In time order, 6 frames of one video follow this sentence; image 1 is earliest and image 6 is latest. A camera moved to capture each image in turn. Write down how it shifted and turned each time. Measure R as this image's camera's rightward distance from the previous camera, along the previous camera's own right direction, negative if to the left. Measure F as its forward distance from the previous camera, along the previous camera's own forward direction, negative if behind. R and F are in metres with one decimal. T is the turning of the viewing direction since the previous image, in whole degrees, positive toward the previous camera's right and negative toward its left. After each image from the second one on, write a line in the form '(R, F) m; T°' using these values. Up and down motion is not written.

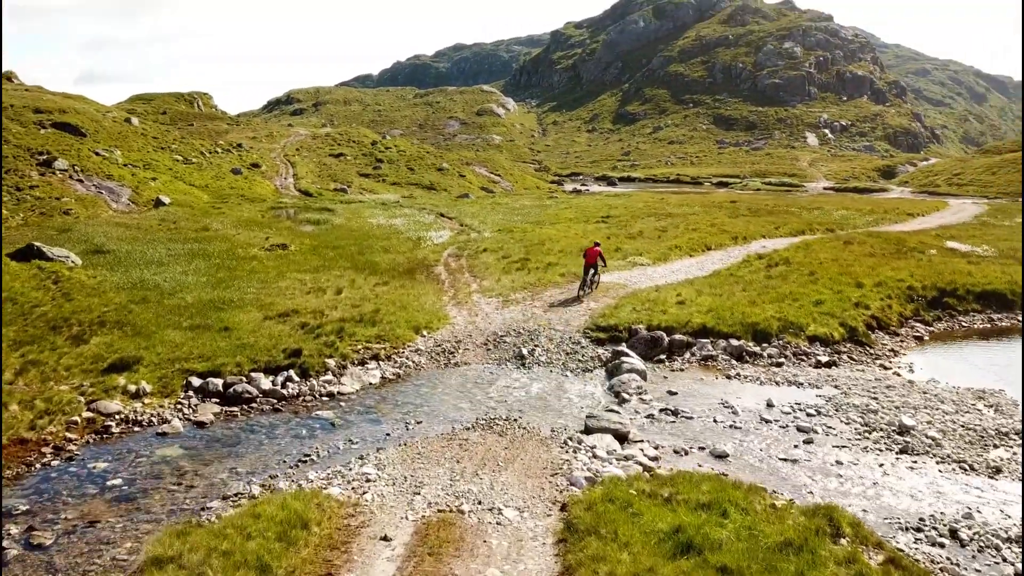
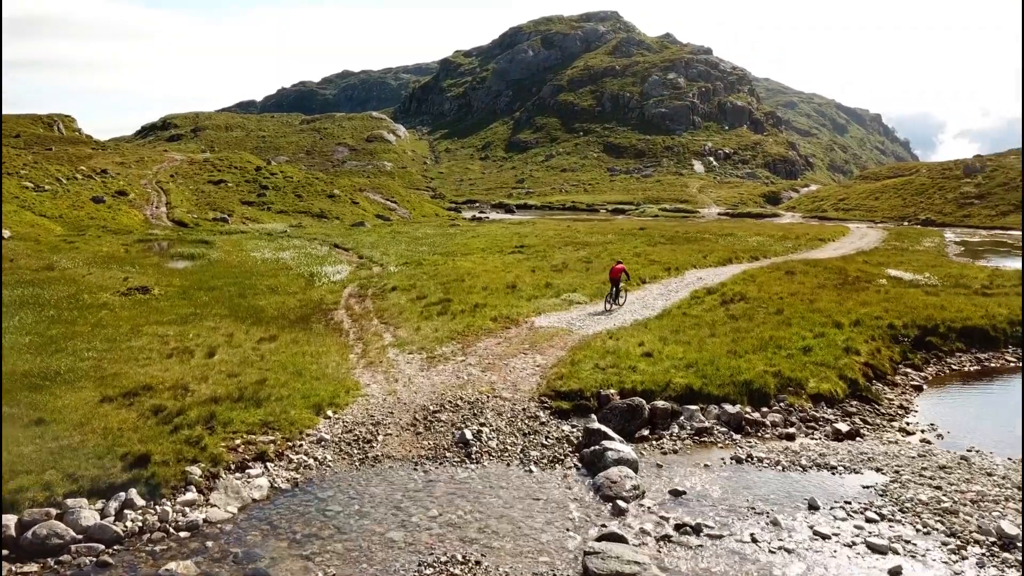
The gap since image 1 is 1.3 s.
(-1.0, +6.3) m; +8°
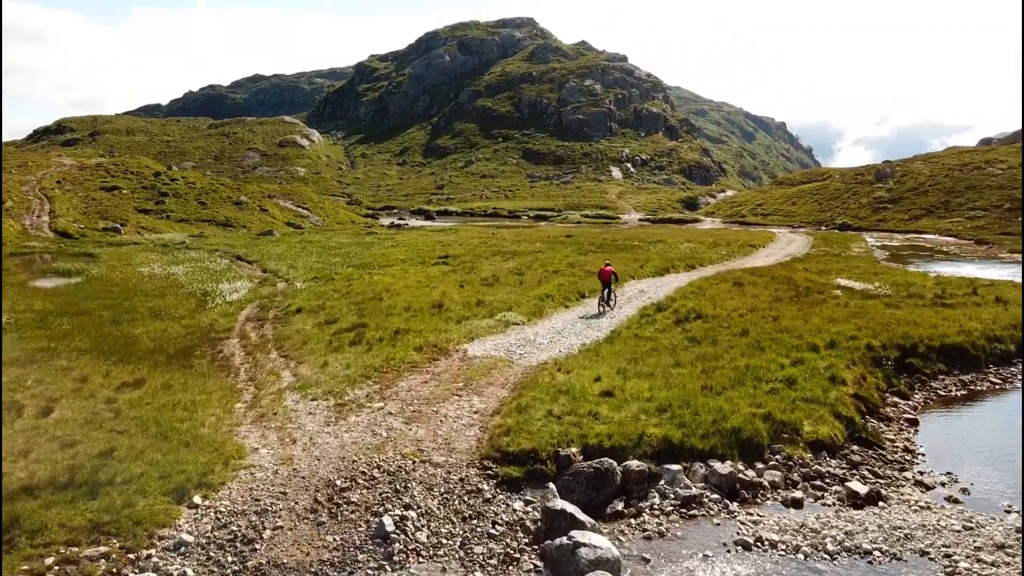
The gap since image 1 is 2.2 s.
(-0.2, +4.7) m; +6°
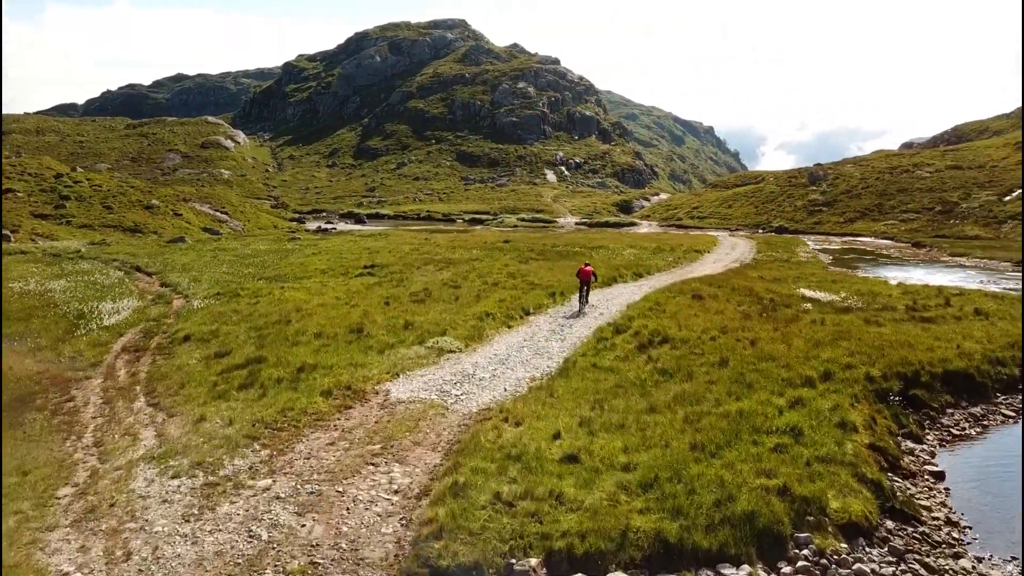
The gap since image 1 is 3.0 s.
(+0.1, +4.9) m; +5°
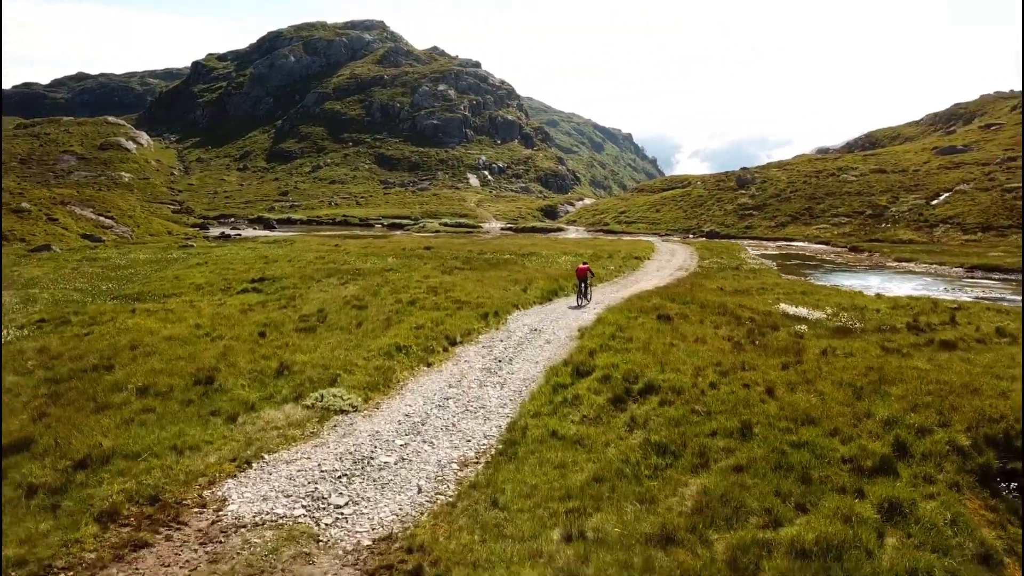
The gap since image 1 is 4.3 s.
(+0.1, +8.0) m; +6°
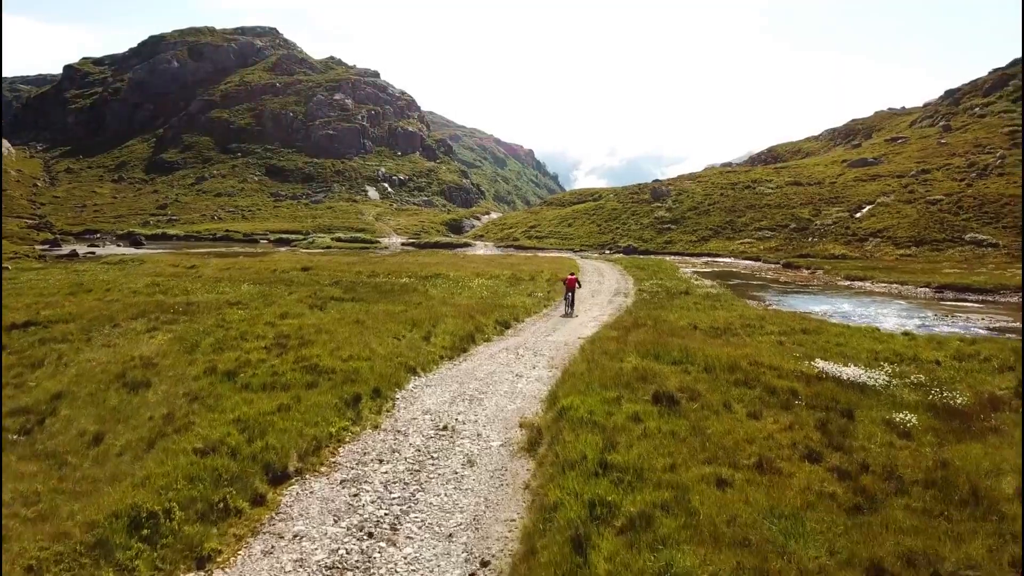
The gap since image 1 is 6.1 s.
(+0.3, +12.8) m; +7°
